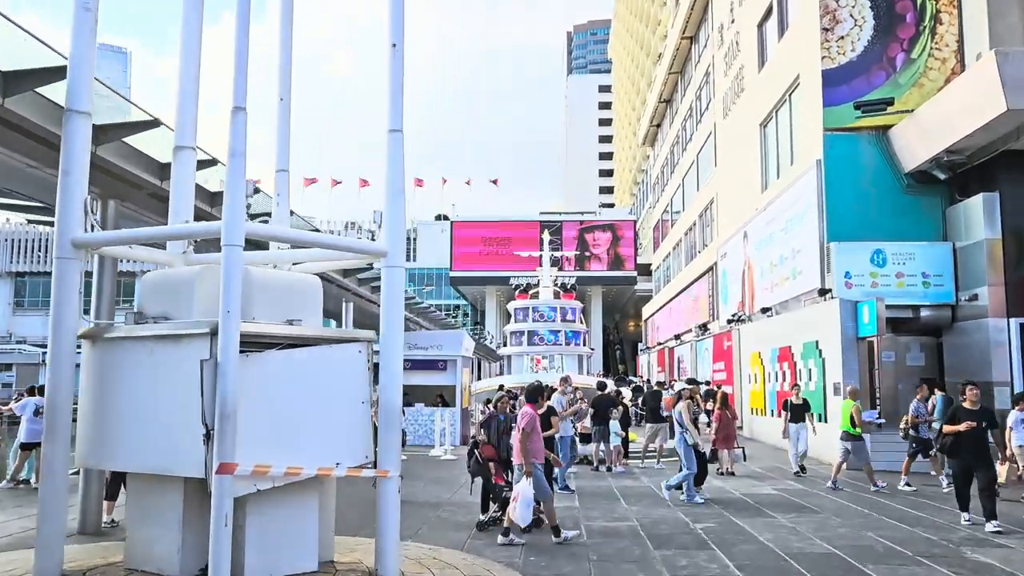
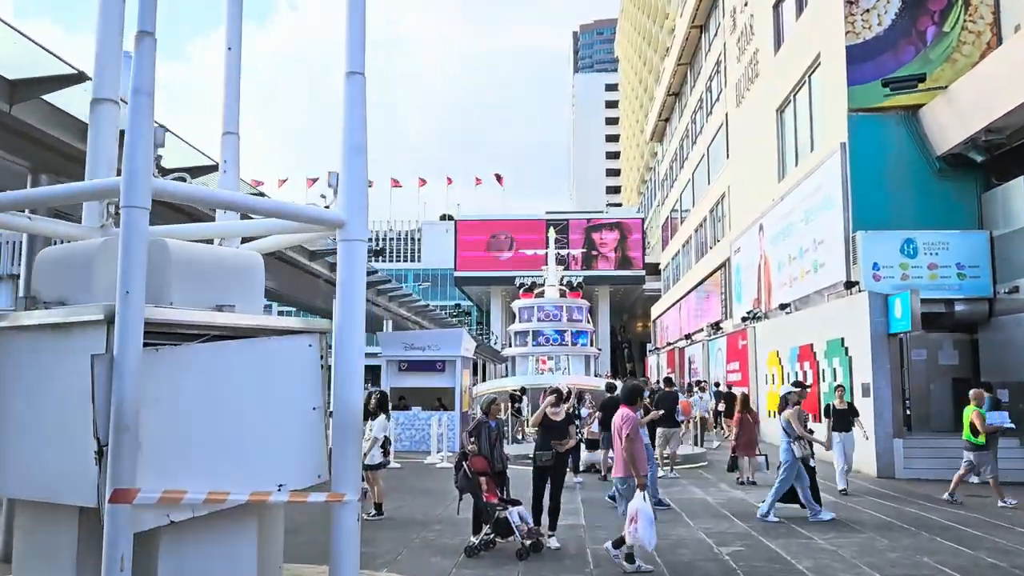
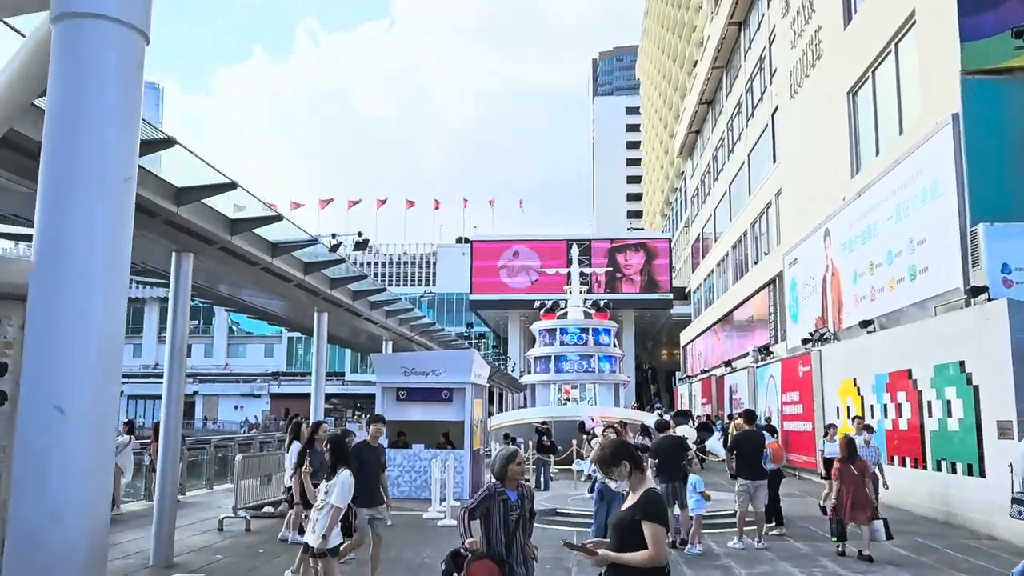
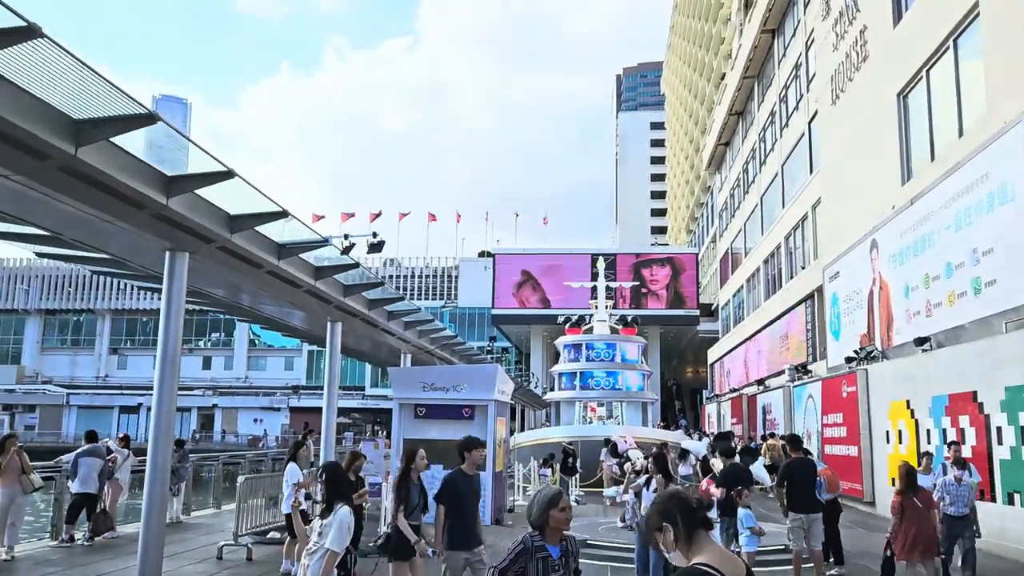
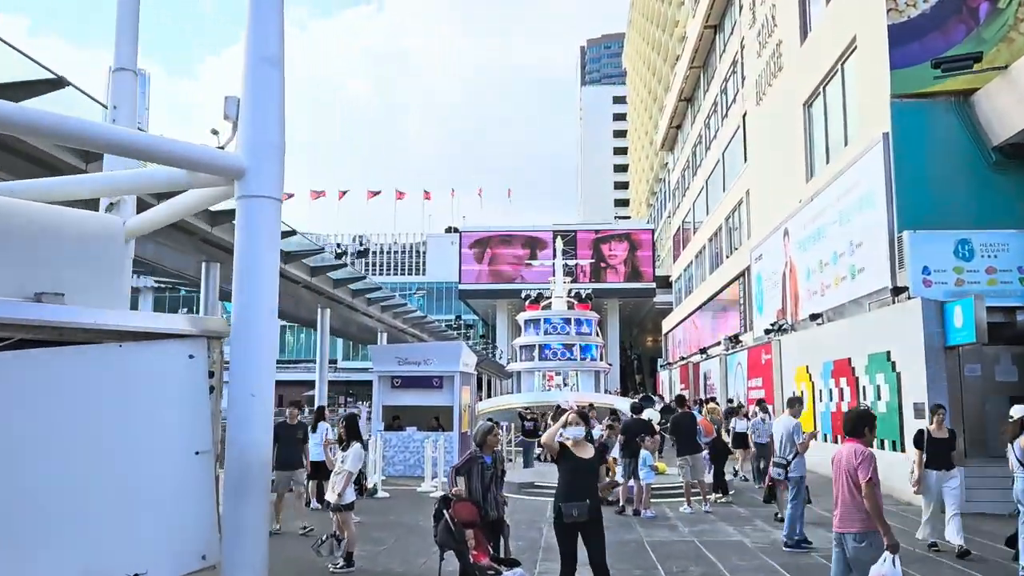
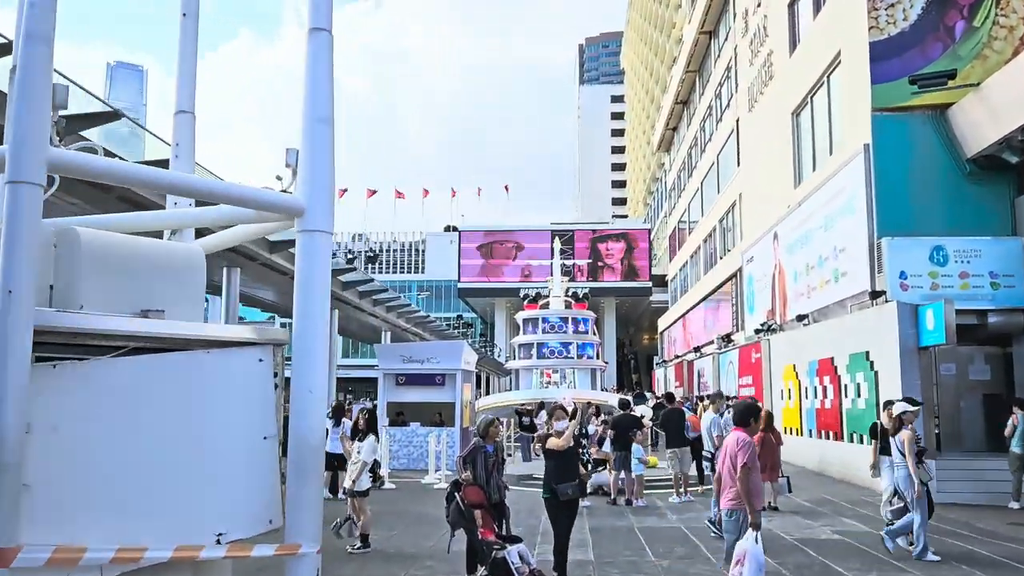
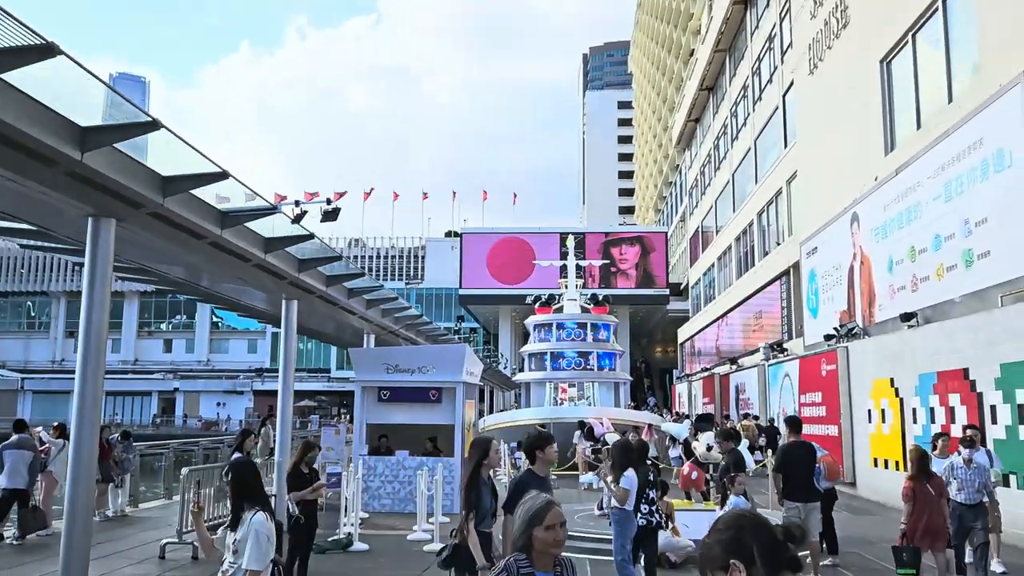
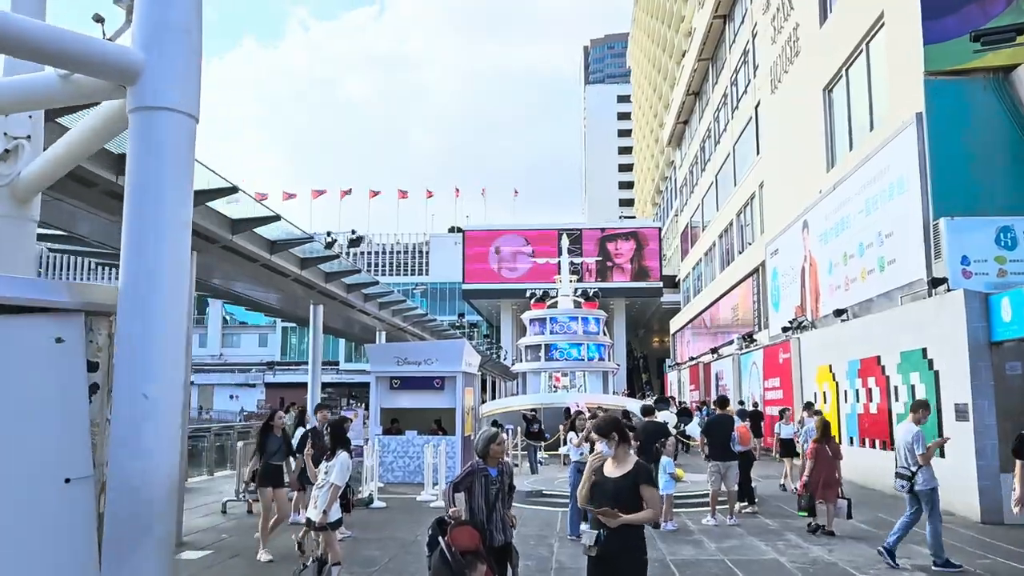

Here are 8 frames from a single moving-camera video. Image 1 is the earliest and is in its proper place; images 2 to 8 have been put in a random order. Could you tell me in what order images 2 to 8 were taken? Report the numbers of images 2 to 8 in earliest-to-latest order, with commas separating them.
2, 6, 5, 8, 3, 4, 7
